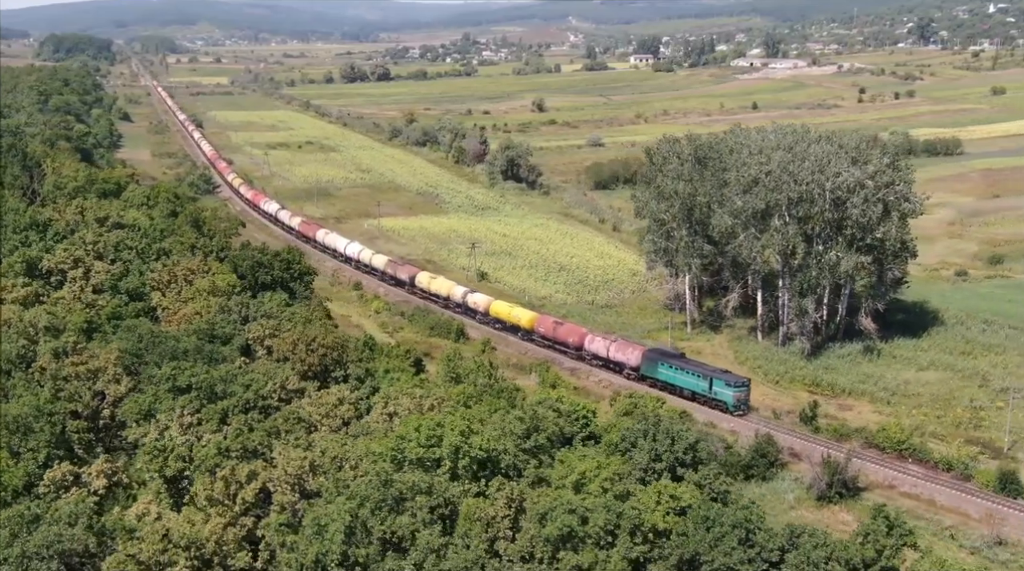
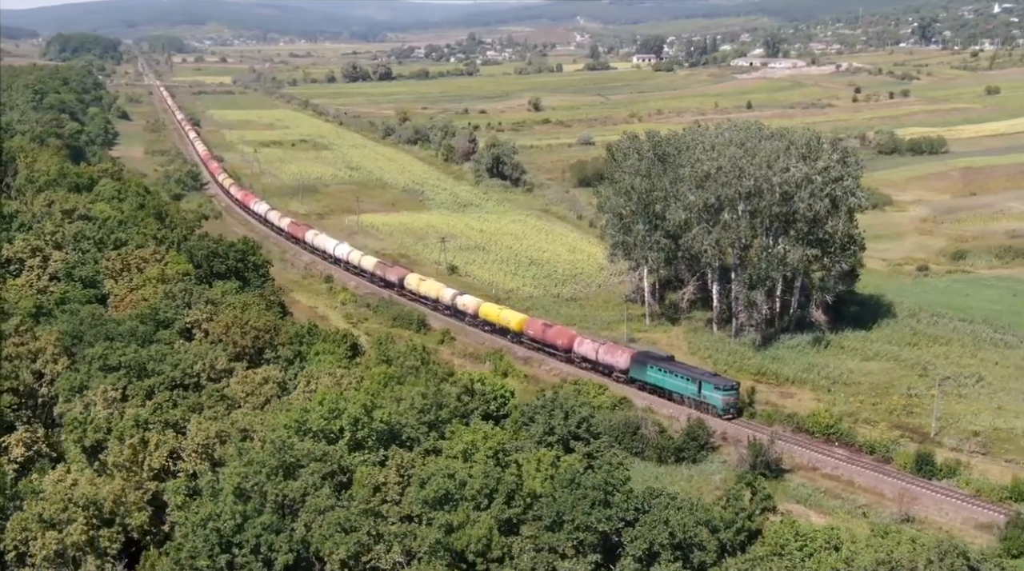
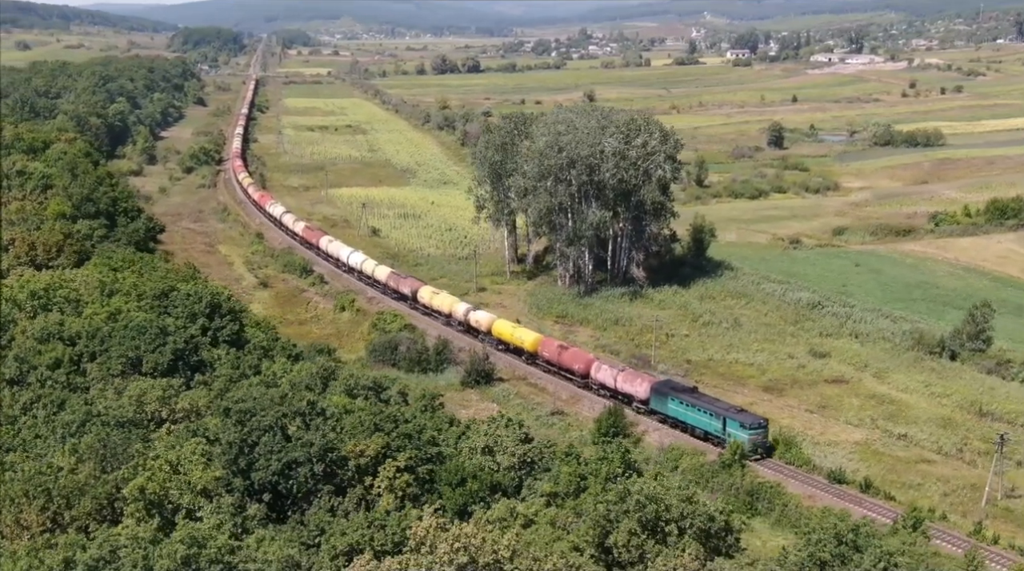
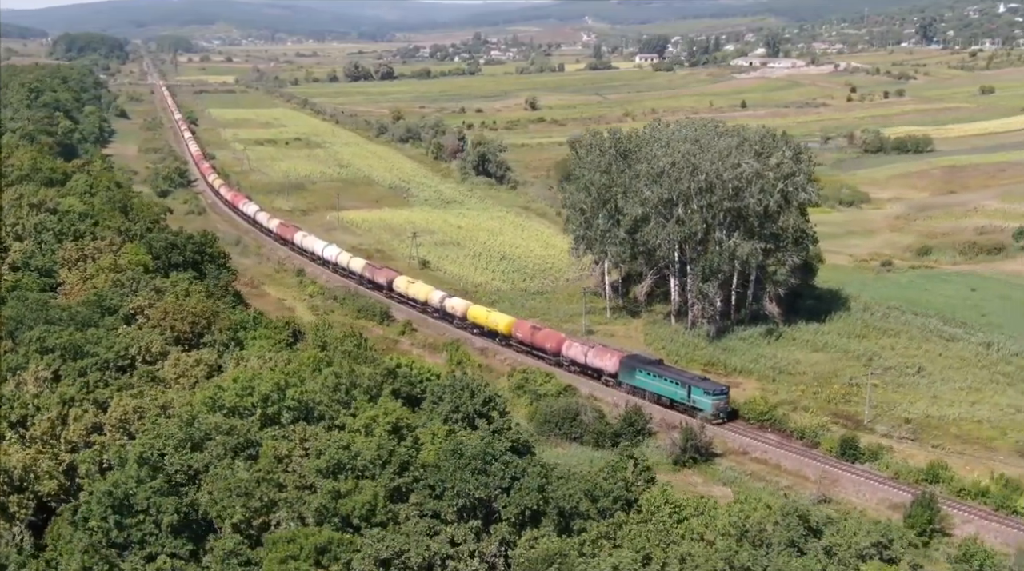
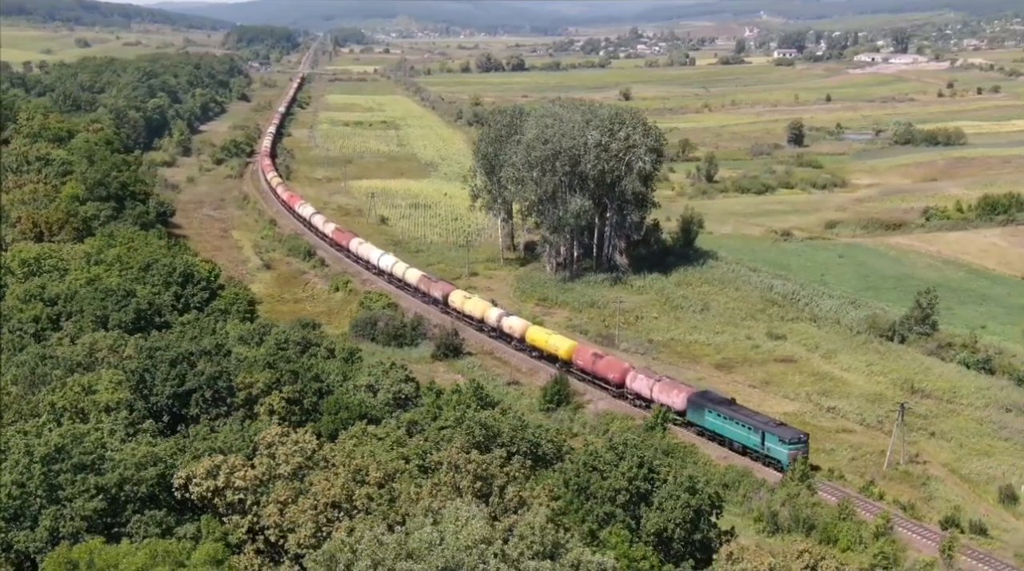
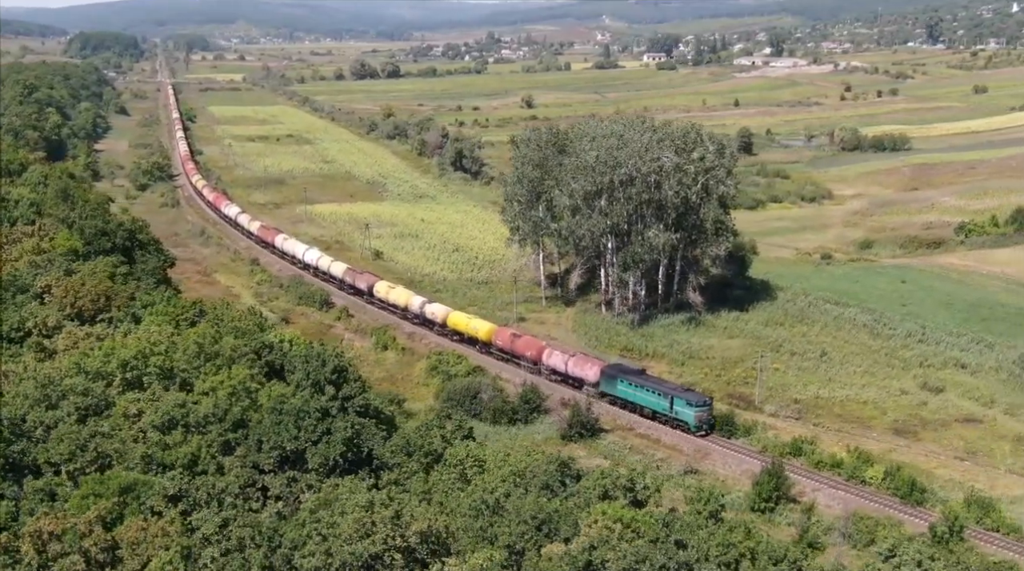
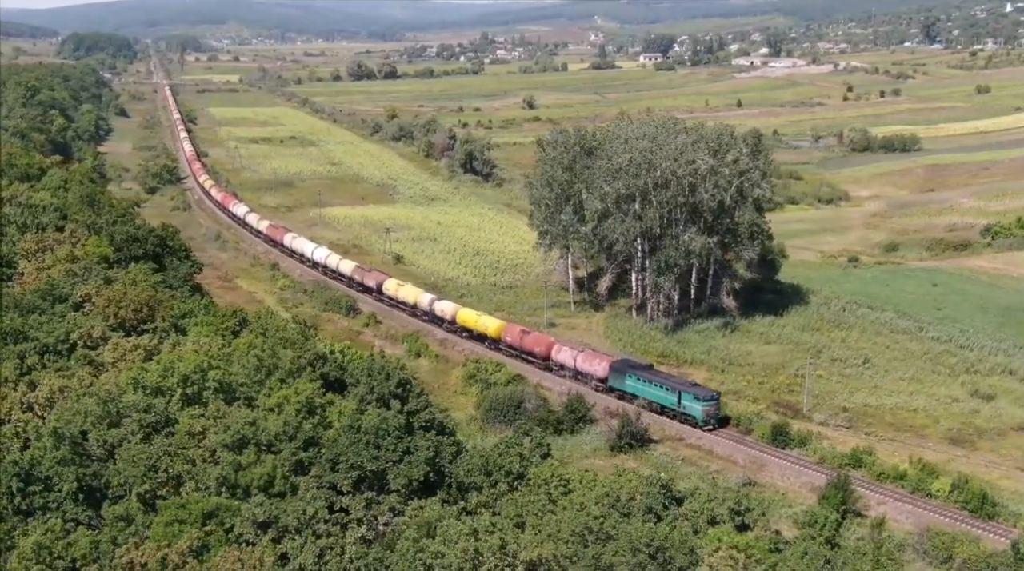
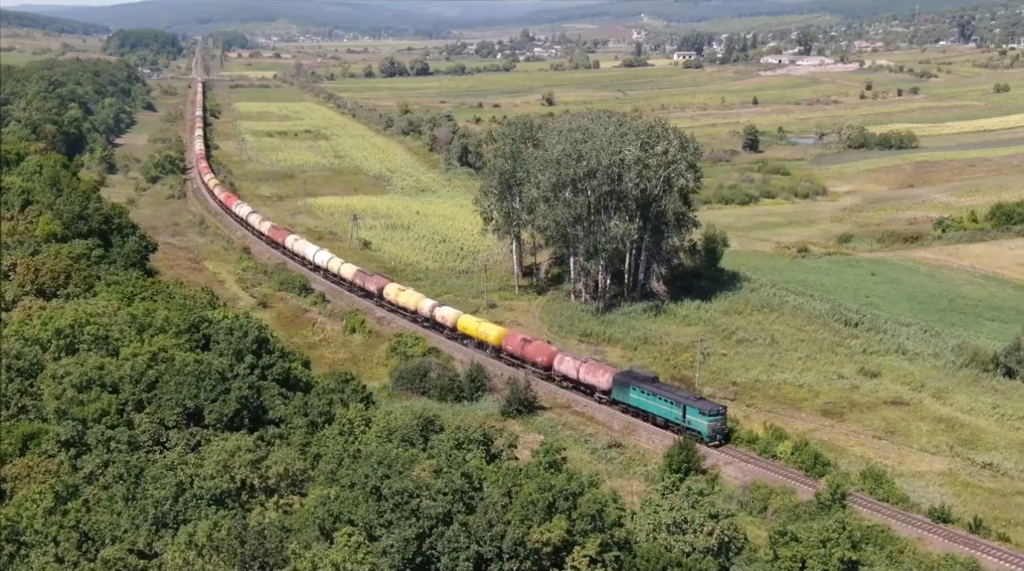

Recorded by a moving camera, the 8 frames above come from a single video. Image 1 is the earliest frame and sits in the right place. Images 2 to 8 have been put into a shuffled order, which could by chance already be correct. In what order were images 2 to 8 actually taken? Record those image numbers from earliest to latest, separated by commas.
2, 4, 7, 6, 8, 3, 5
